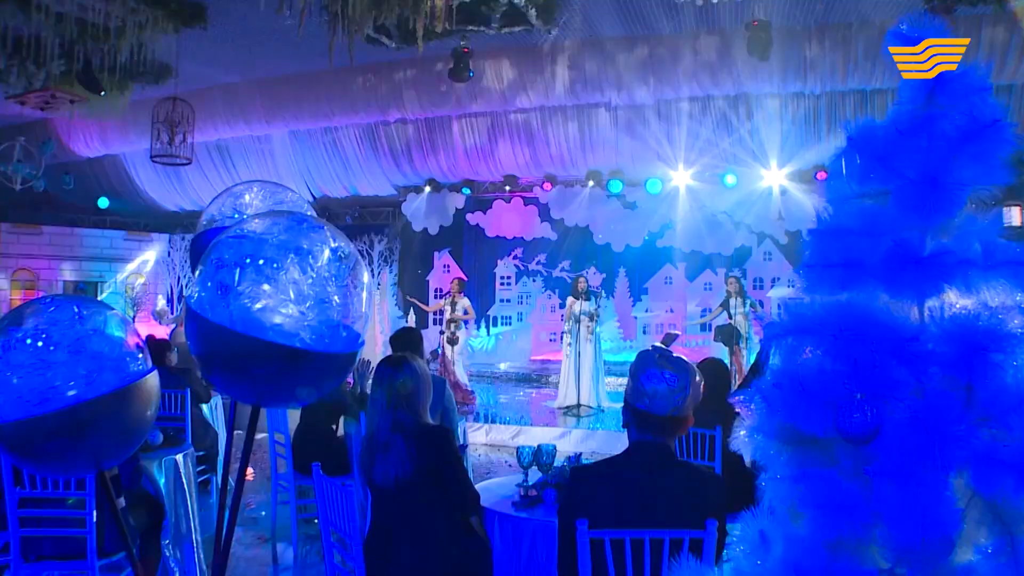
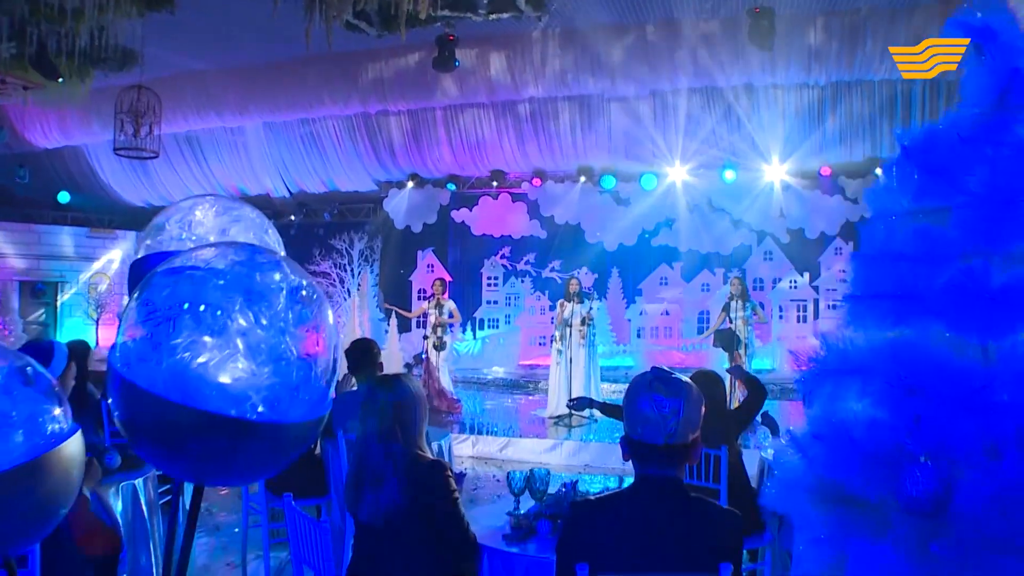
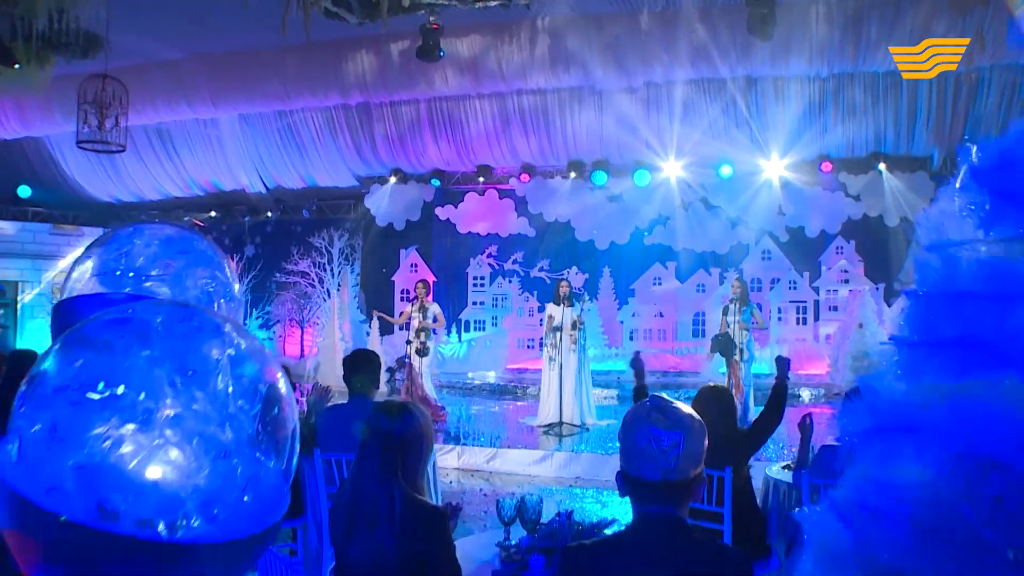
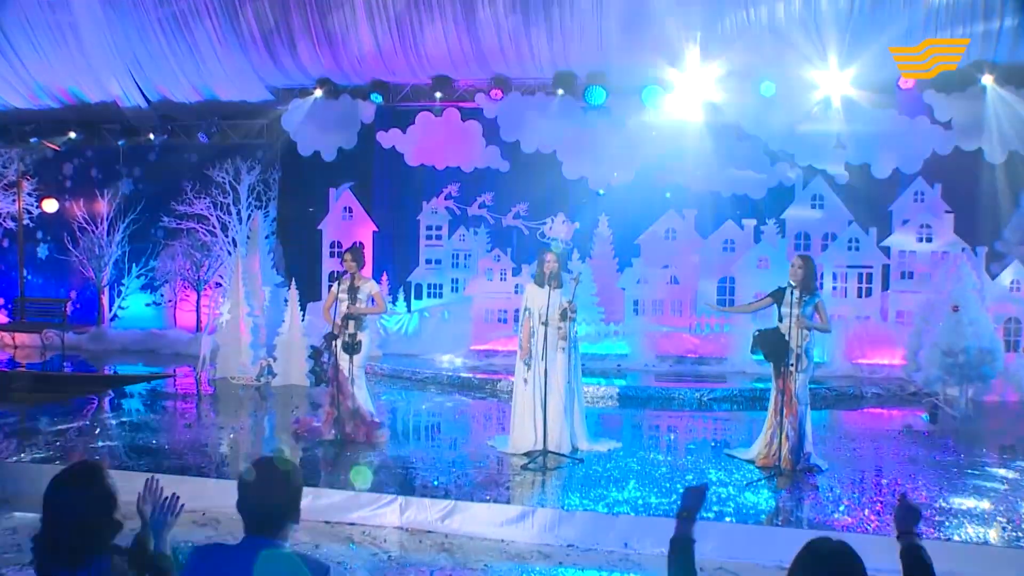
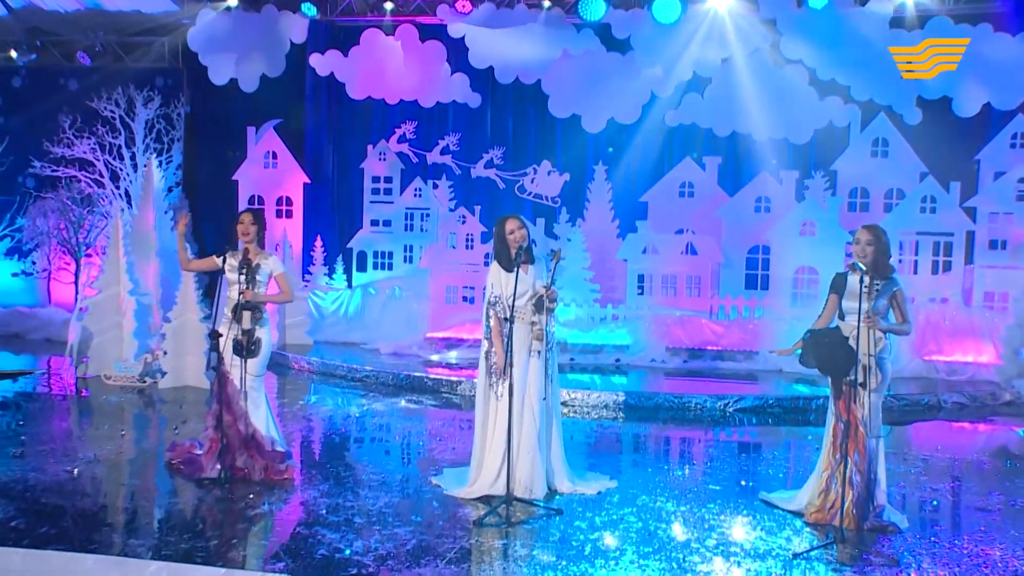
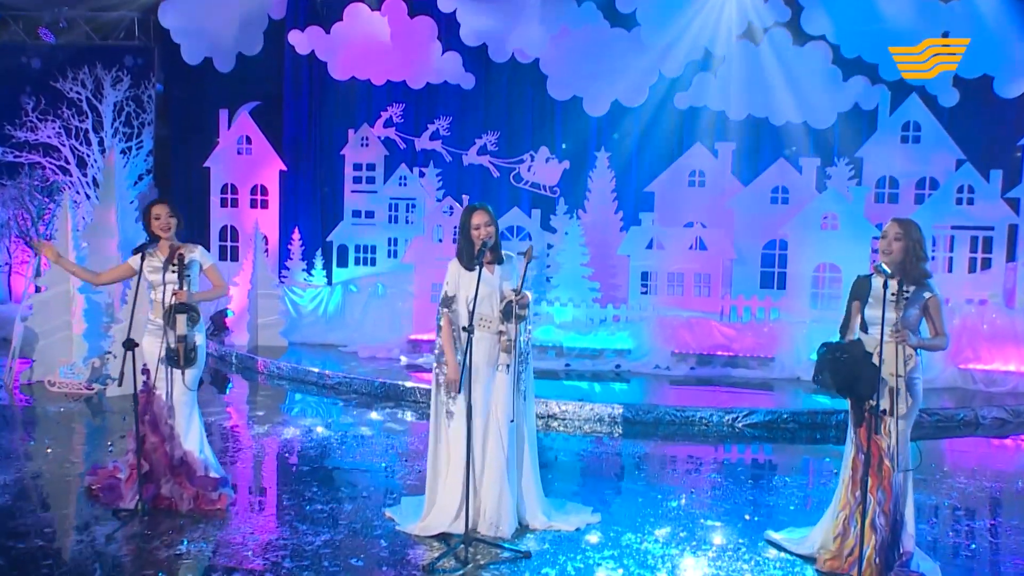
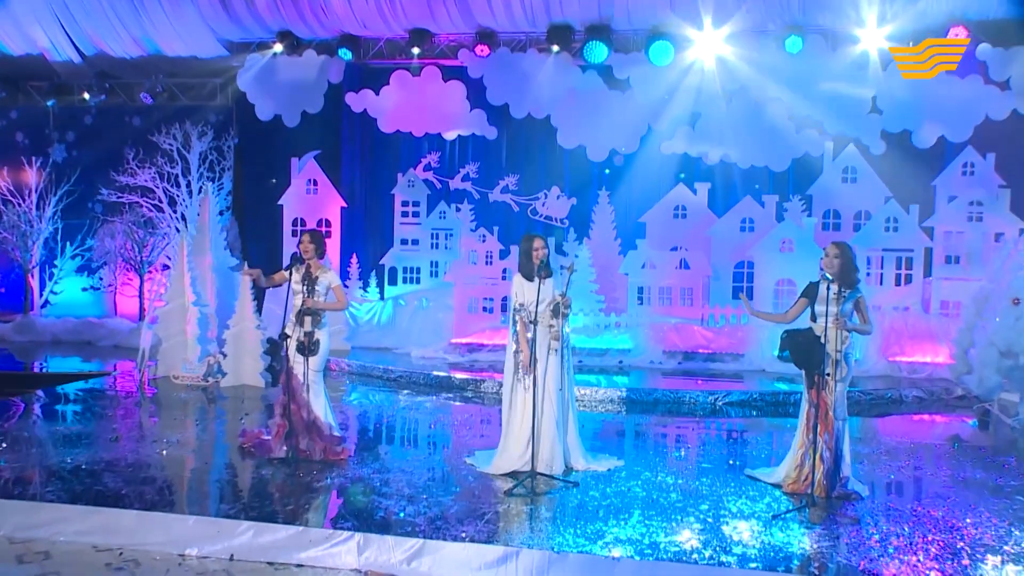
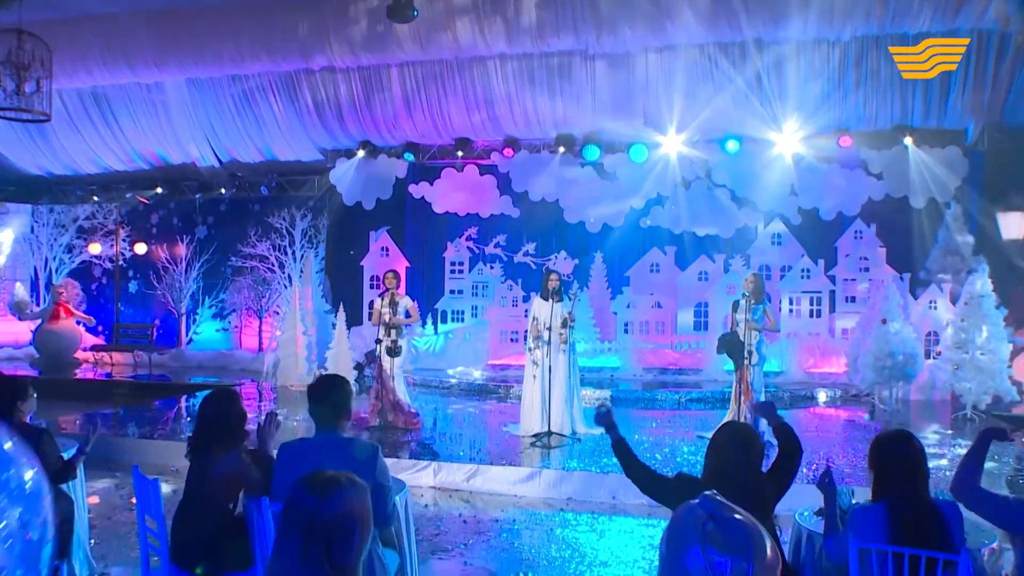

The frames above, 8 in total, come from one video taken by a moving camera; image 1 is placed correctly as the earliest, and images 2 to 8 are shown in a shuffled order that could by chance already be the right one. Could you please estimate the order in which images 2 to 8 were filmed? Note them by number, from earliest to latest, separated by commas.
2, 3, 8, 4, 7, 5, 6
